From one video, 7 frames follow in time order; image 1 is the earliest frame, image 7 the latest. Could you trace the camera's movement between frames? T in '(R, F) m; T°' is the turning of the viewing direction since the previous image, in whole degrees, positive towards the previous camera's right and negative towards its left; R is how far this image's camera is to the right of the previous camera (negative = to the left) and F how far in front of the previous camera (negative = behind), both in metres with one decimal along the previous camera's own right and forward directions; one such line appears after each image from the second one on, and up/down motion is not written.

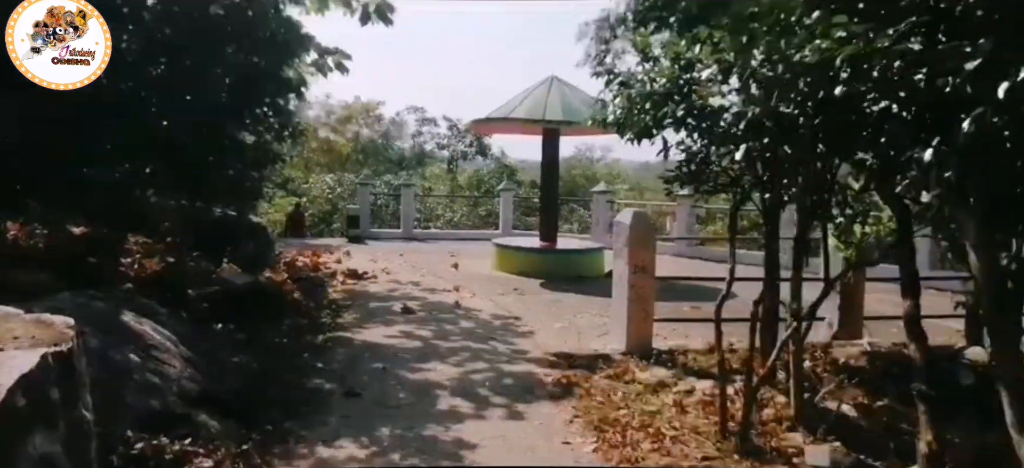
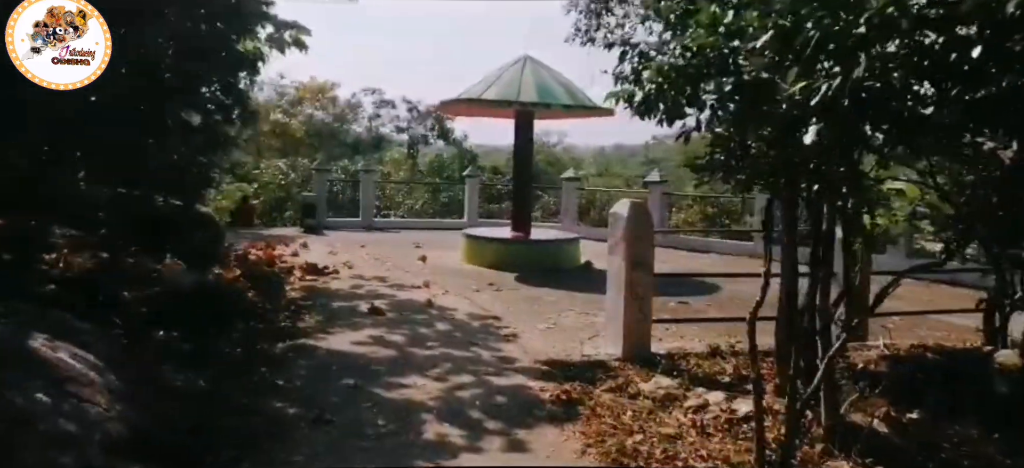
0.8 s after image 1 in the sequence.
(-0.2, +0.7) m; +3°
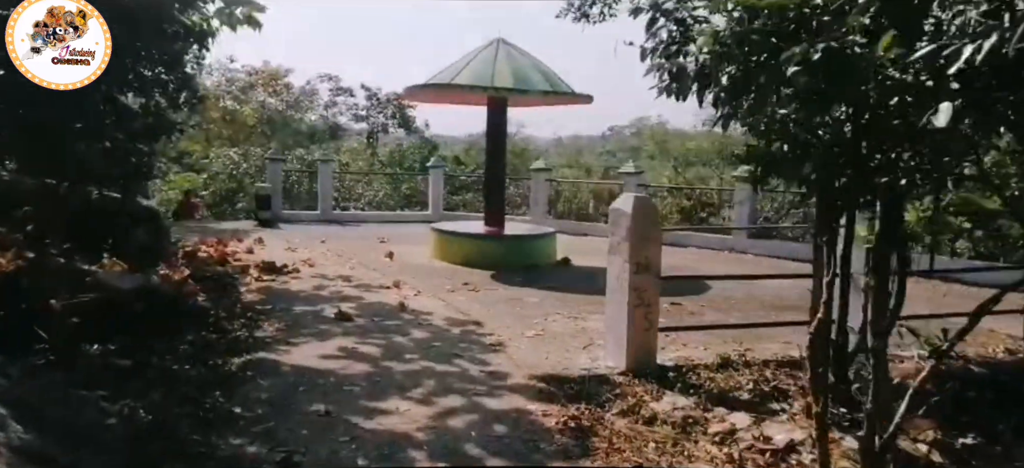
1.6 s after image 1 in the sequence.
(-0.2, +0.7) m; +3°
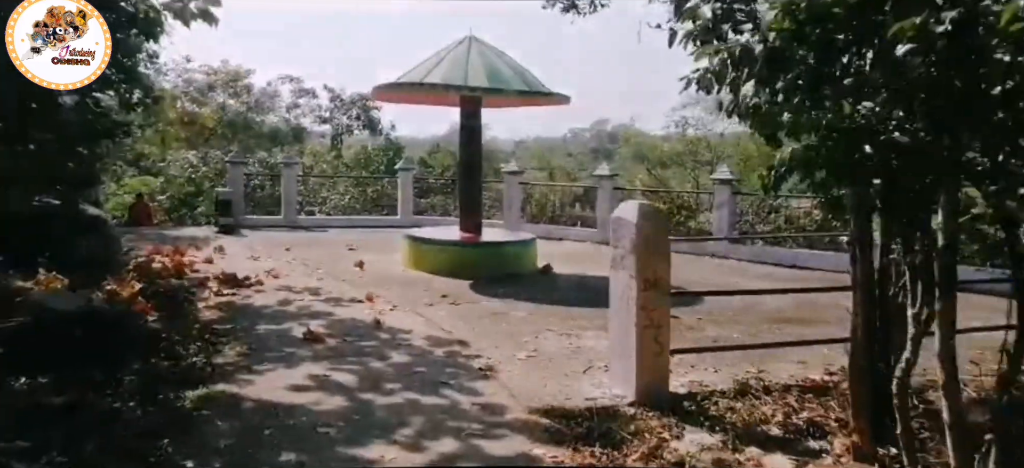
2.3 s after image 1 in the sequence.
(-0.2, +0.6) m; +3°
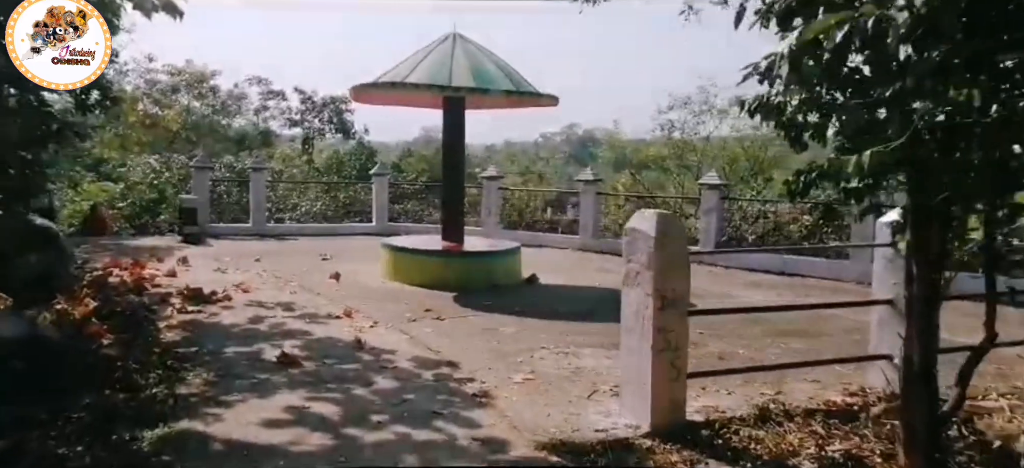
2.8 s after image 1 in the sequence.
(-0.2, +0.5) m; +2°
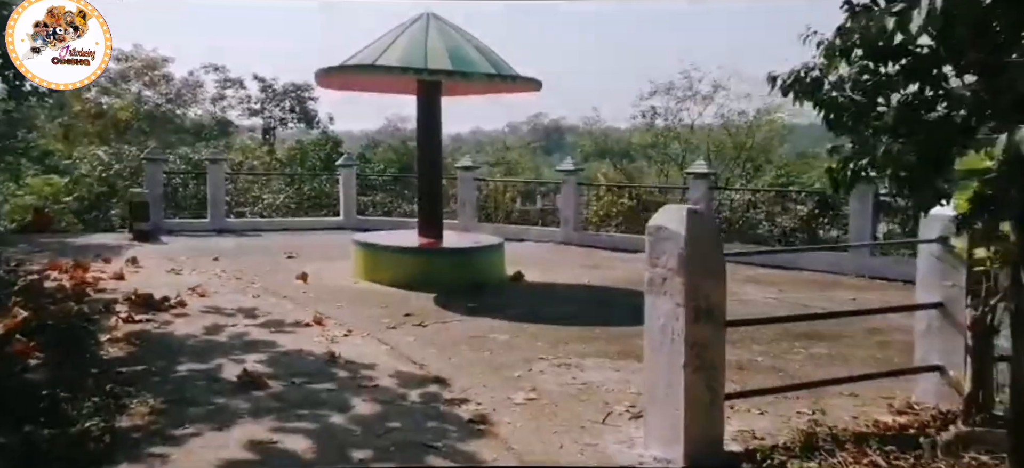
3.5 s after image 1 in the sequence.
(-0.2, +0.7) m; +2°
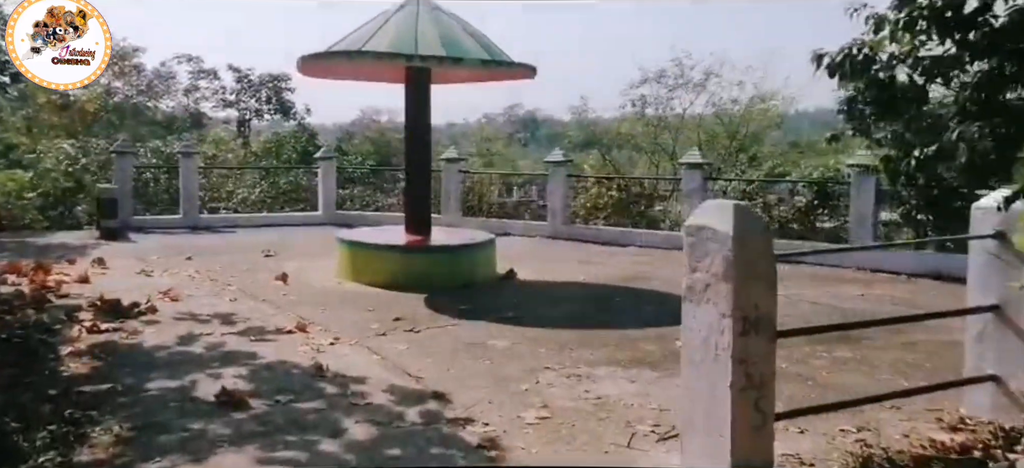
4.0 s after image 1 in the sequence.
(-0.2, +0.5) m; +2°
